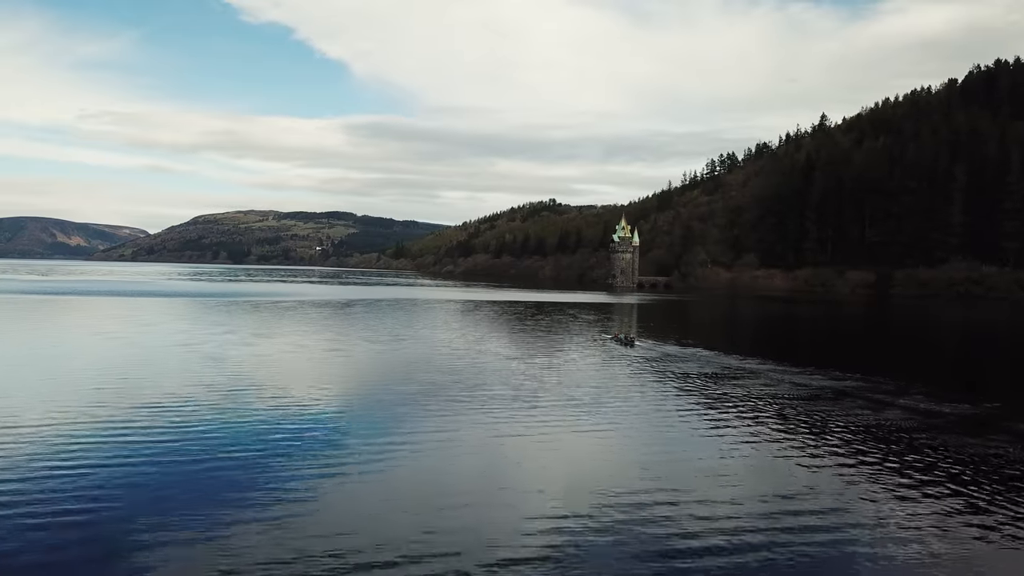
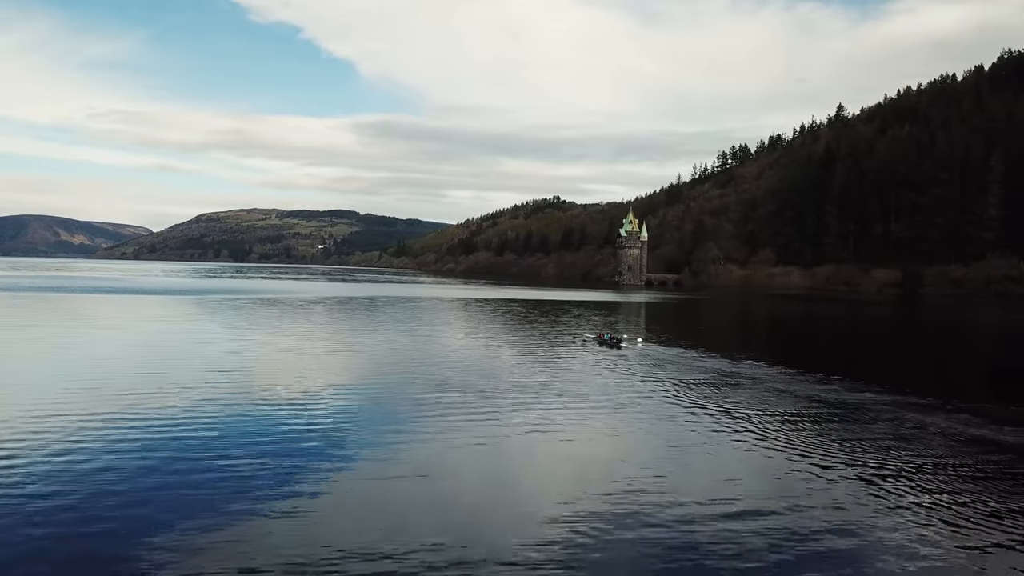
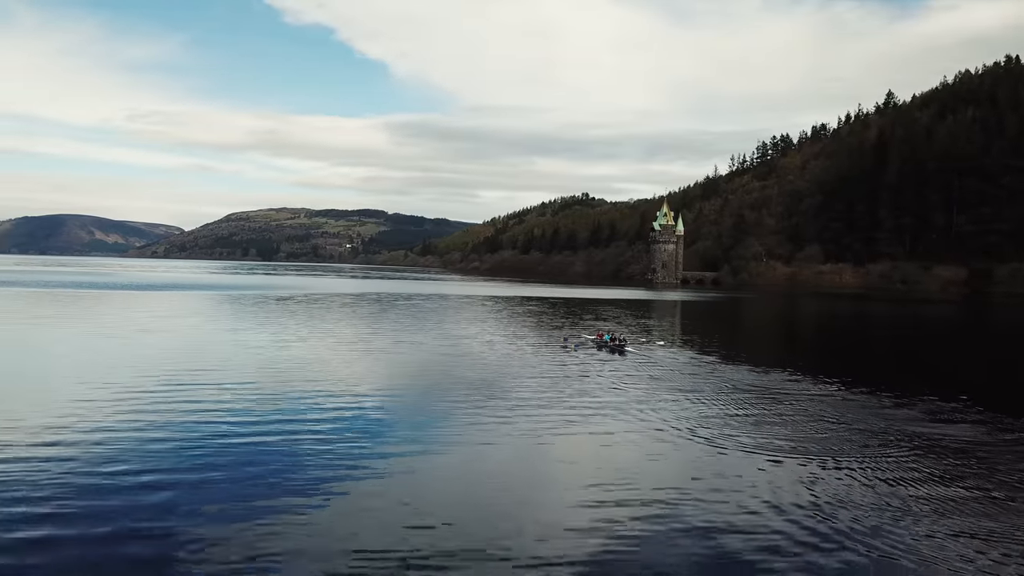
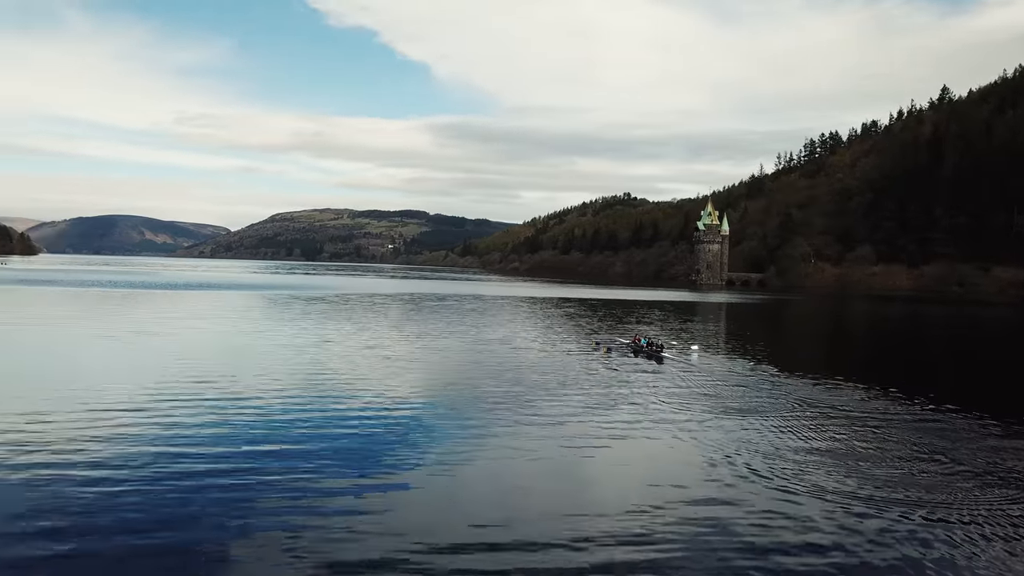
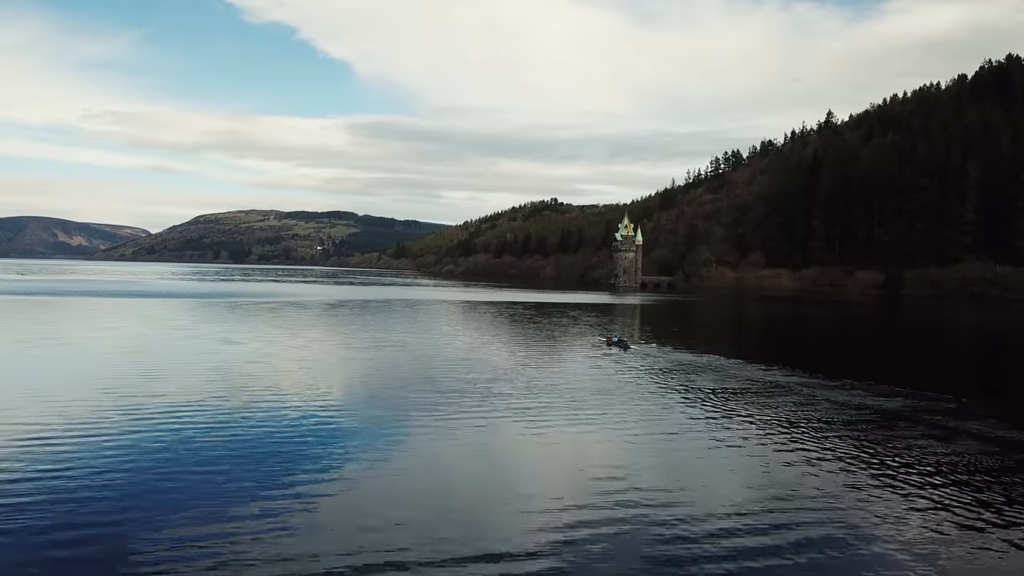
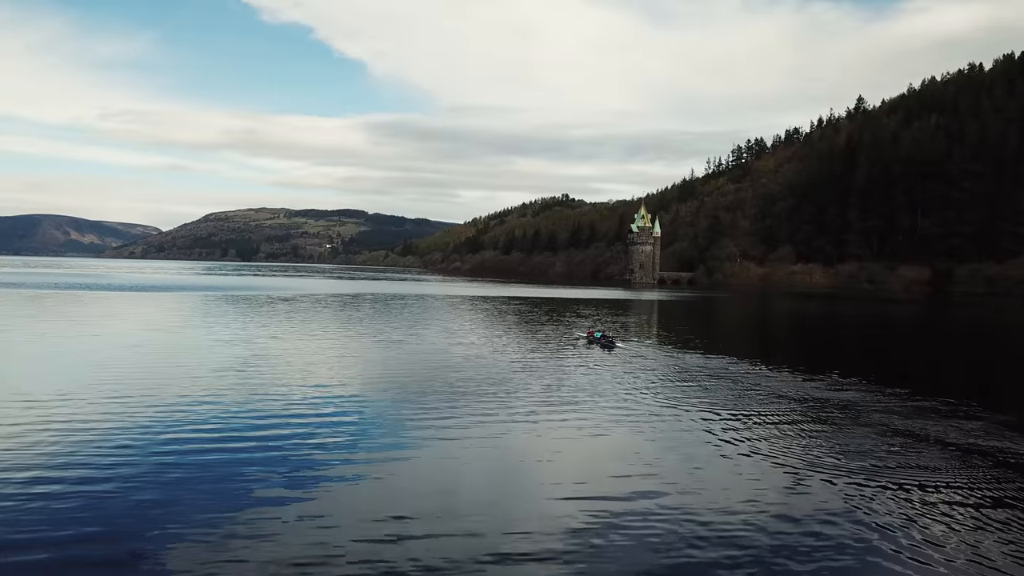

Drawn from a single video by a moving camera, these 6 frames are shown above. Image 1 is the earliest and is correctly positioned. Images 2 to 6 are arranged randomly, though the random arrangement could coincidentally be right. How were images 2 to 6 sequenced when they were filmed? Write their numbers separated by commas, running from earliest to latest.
5, 2, 6, 3, 4
